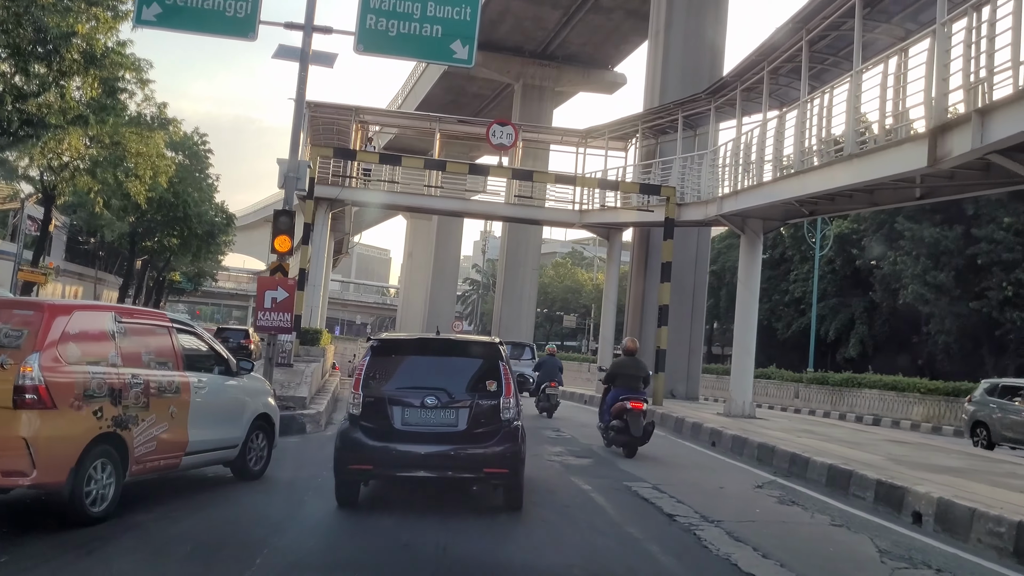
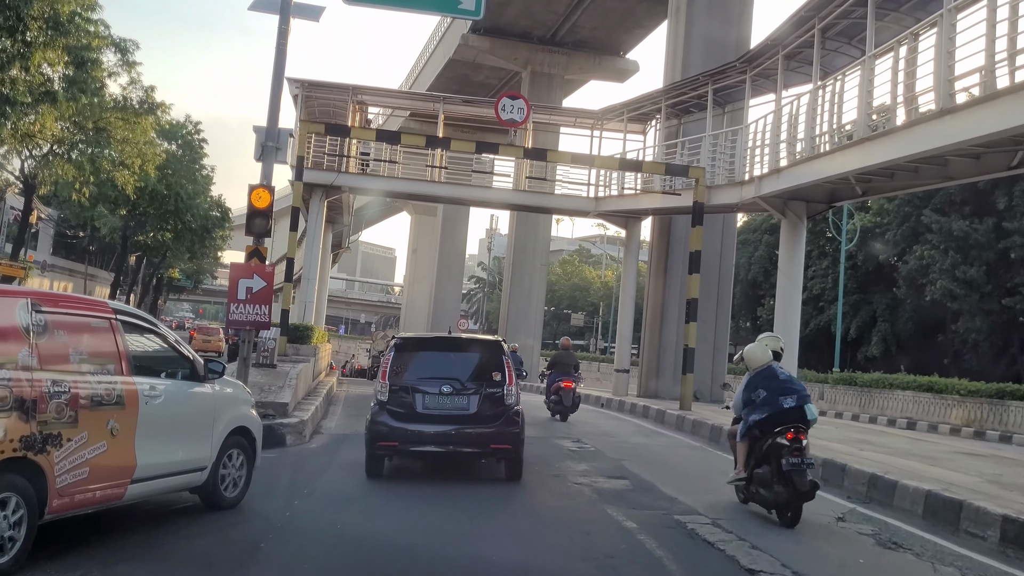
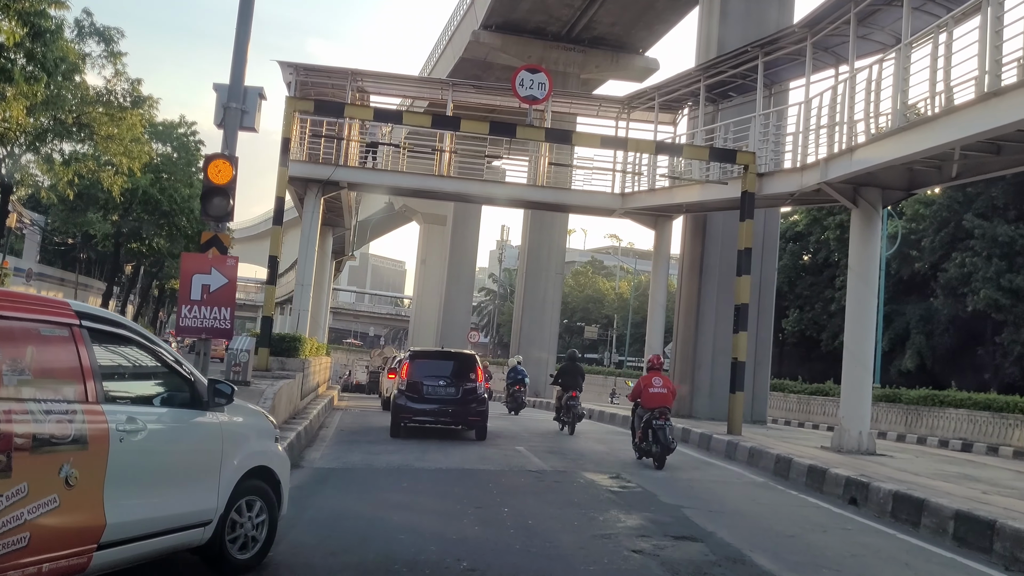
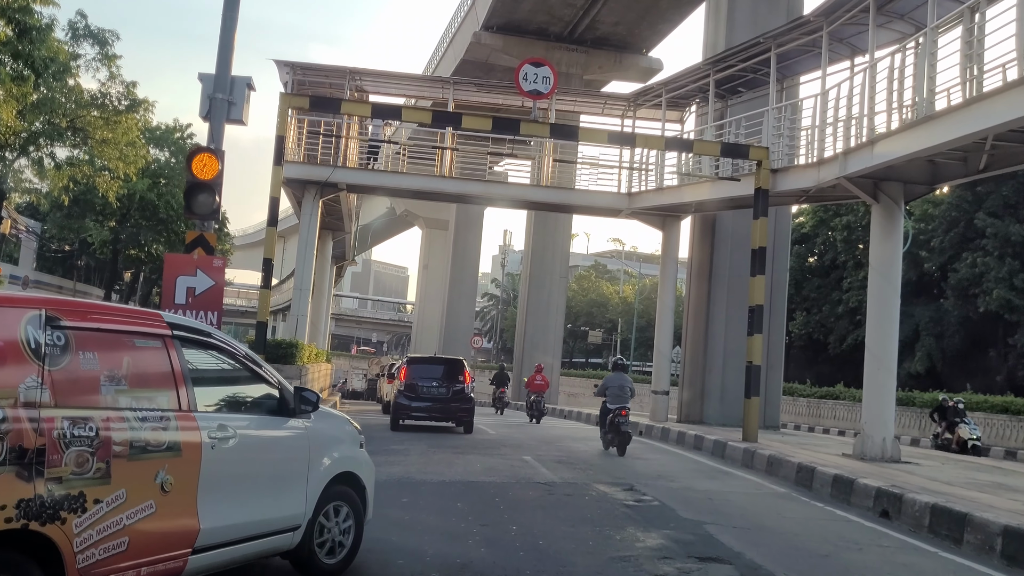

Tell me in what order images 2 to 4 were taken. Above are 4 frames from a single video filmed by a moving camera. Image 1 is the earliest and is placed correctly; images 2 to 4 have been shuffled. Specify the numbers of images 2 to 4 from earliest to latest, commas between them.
2, 3, 4
